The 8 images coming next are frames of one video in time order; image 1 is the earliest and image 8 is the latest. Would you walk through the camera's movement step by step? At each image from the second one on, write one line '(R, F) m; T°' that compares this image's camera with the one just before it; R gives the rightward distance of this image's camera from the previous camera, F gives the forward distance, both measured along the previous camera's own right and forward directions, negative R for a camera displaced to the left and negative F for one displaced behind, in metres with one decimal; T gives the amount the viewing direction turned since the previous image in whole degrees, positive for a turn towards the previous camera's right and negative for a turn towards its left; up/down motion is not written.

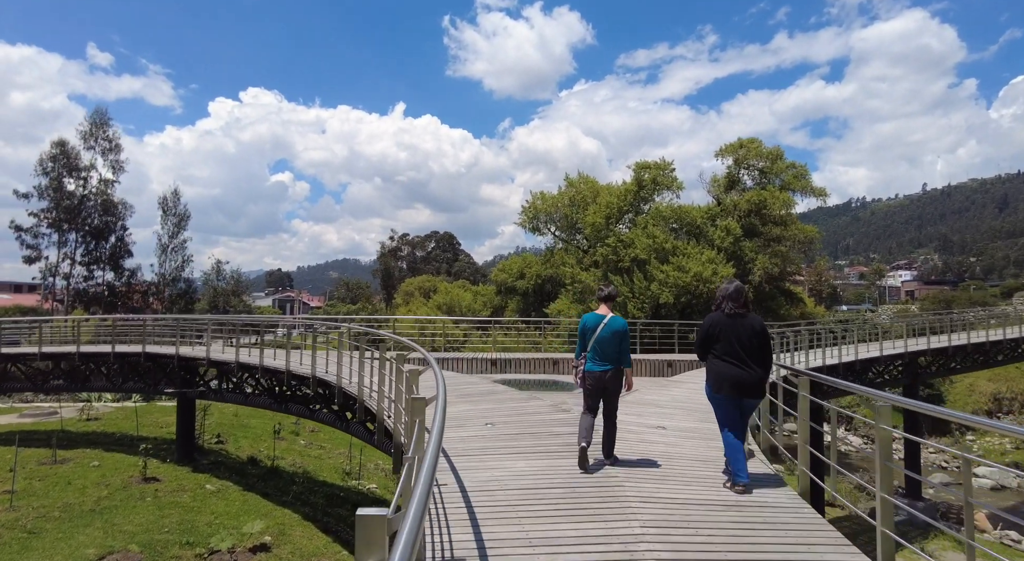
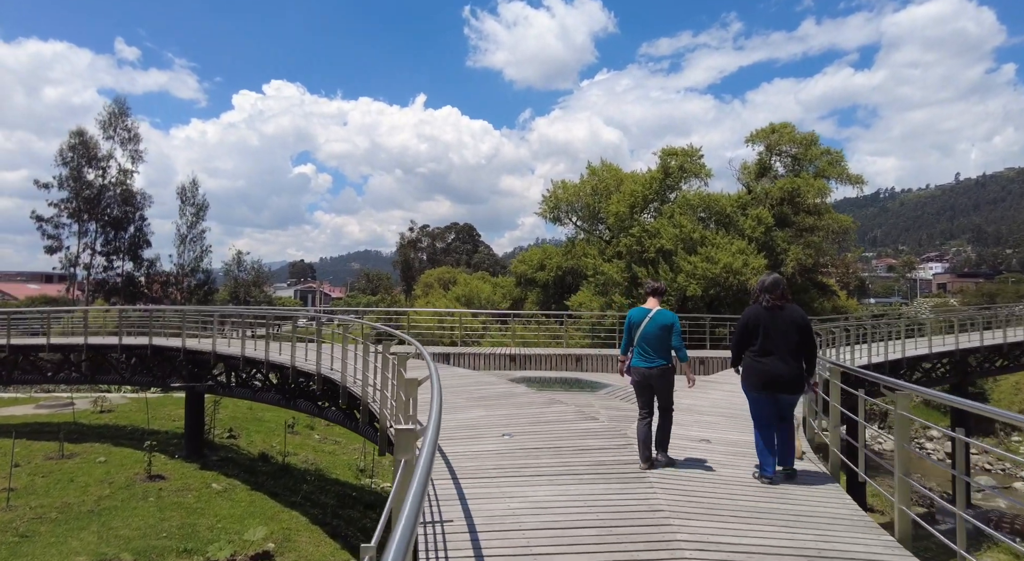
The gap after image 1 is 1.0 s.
(0.0, +0.9) m; -2°
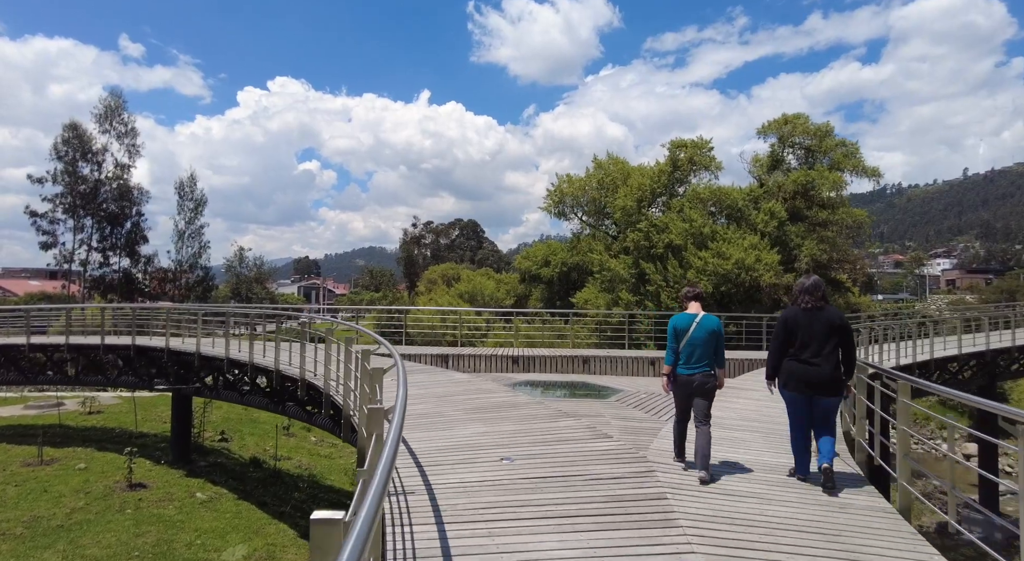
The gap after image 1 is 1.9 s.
(0.0, +0.9) m; 0°
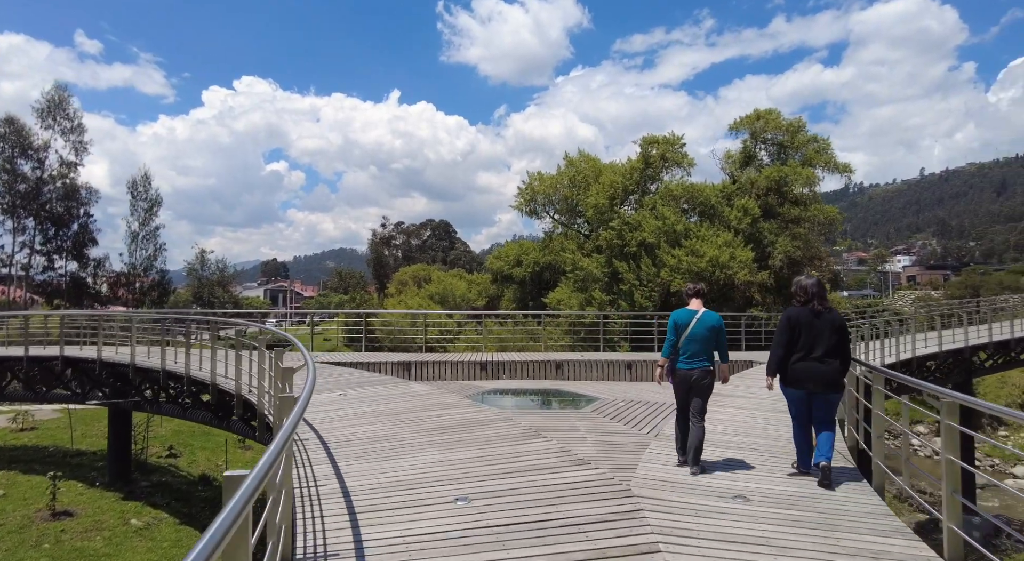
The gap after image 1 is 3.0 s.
(+0.1, +0.9) m; +2°
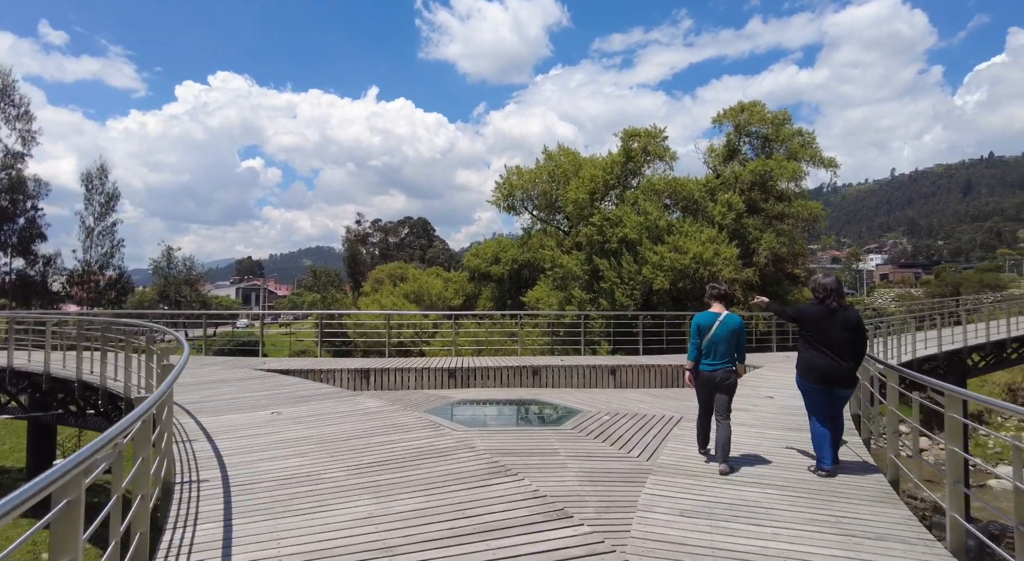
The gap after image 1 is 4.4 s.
(+0.1, +1.2) m; +2°
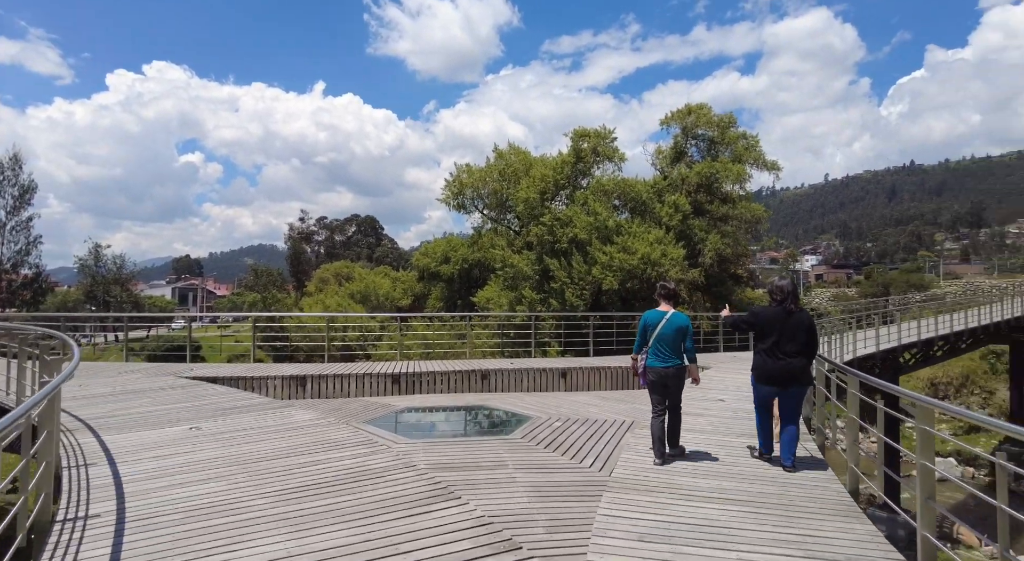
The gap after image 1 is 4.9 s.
(0.0, +0.4) m; +5°
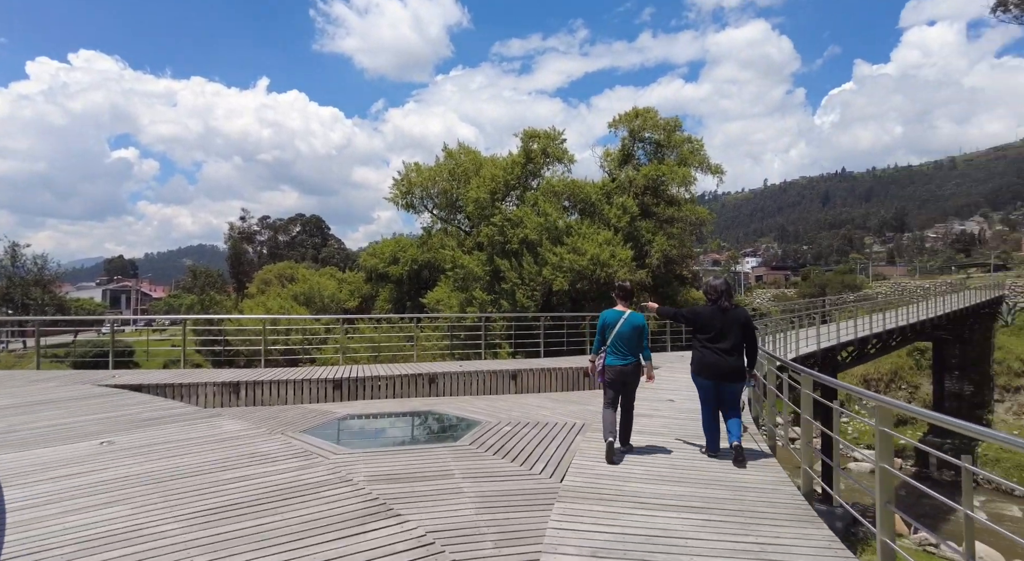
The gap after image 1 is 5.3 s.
(0.0, +0.2) m; +4°
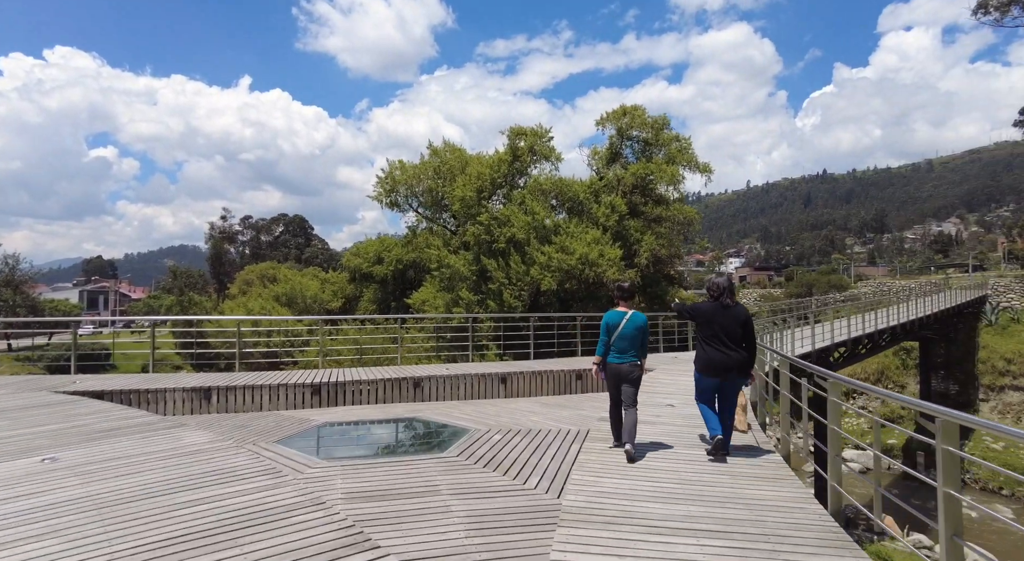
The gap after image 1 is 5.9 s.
(-0.1, +0.5) m; +1°
